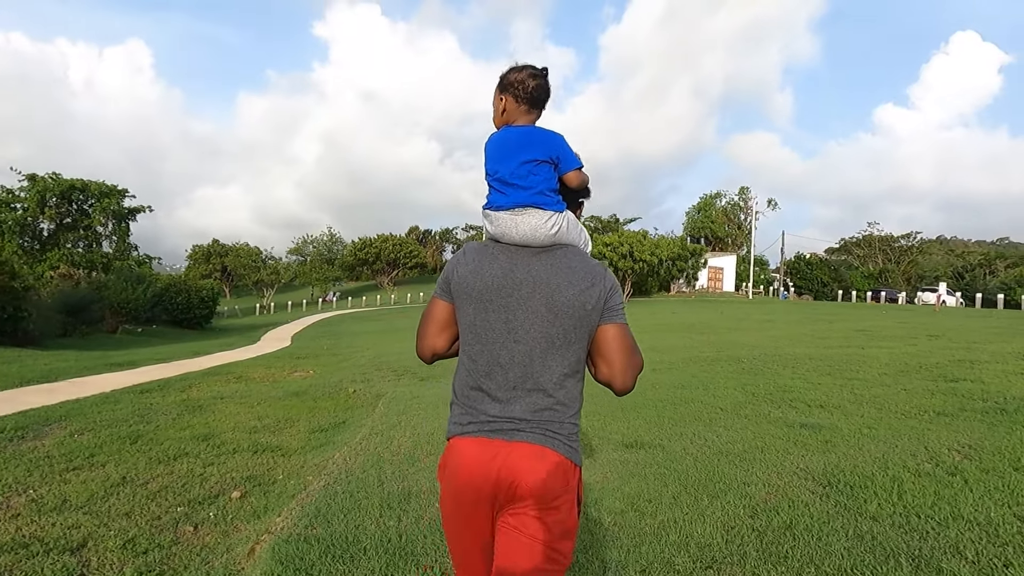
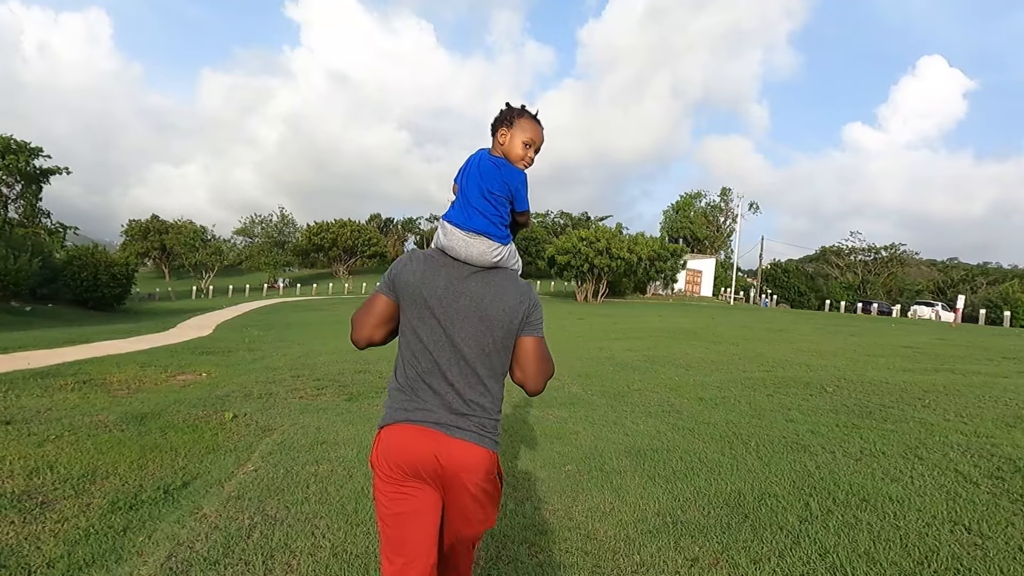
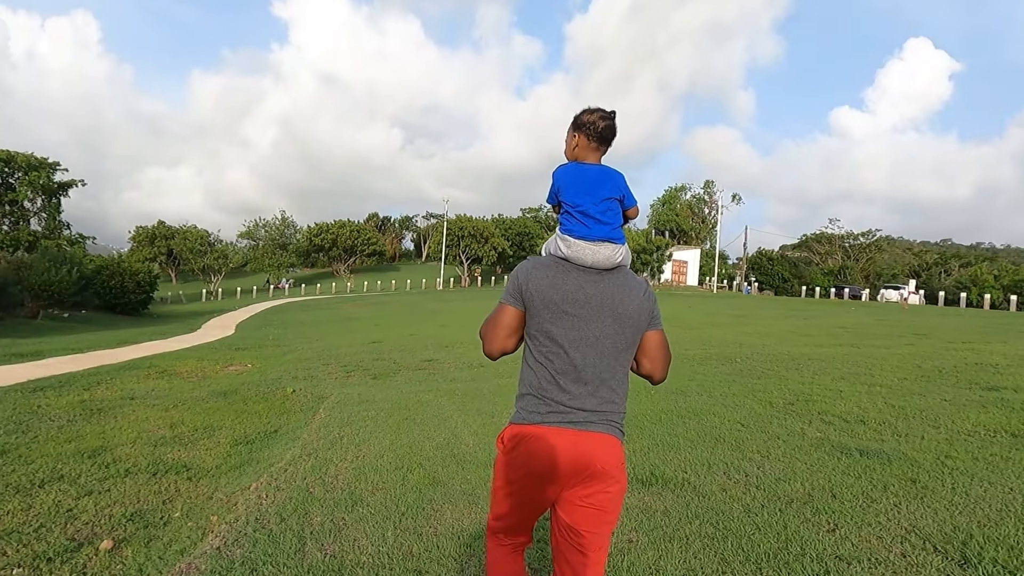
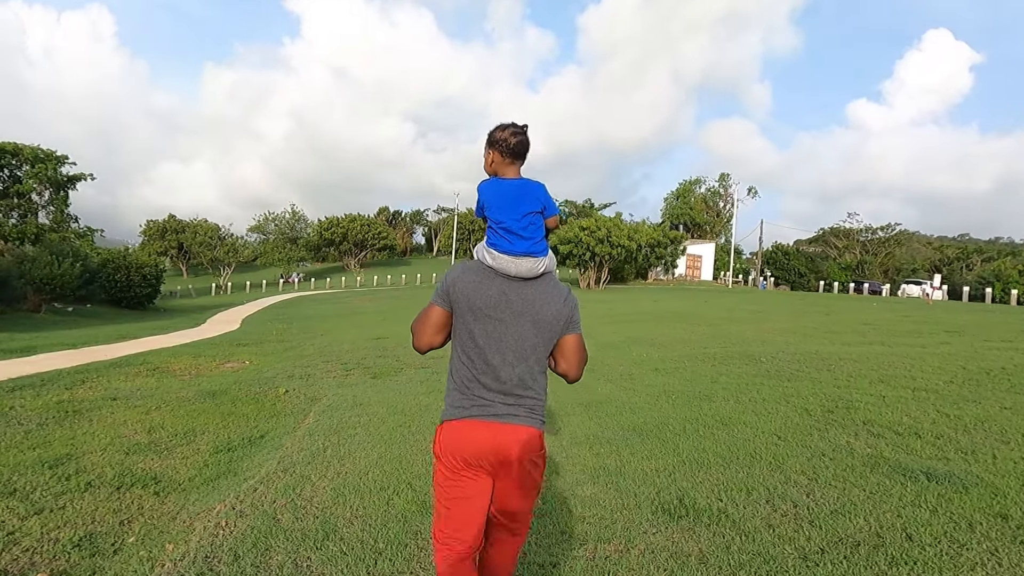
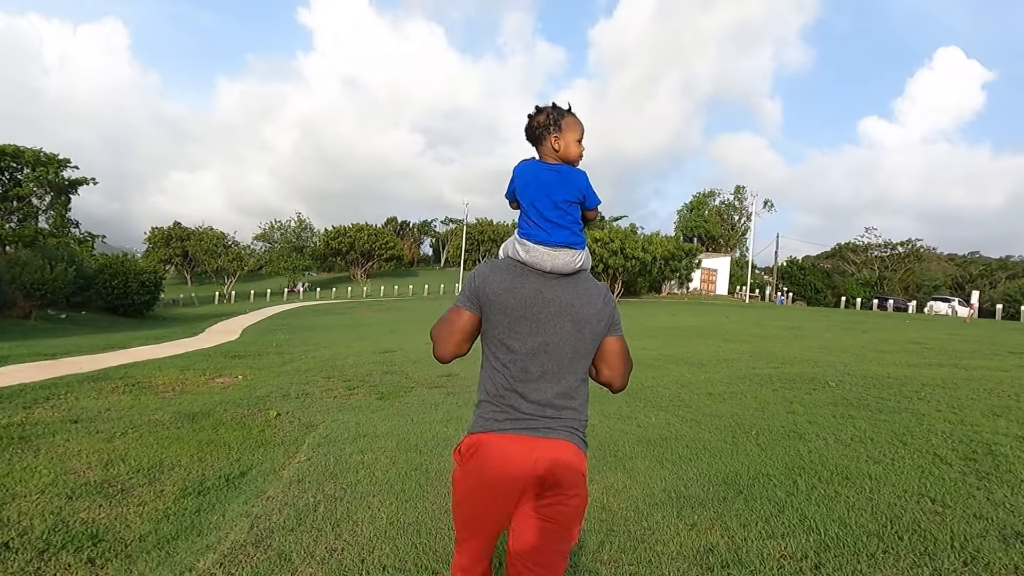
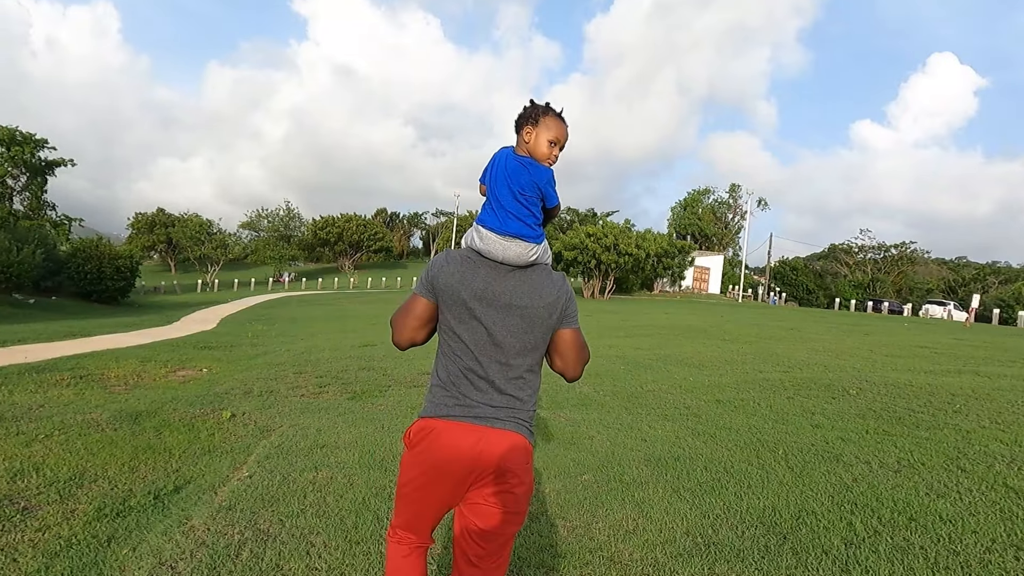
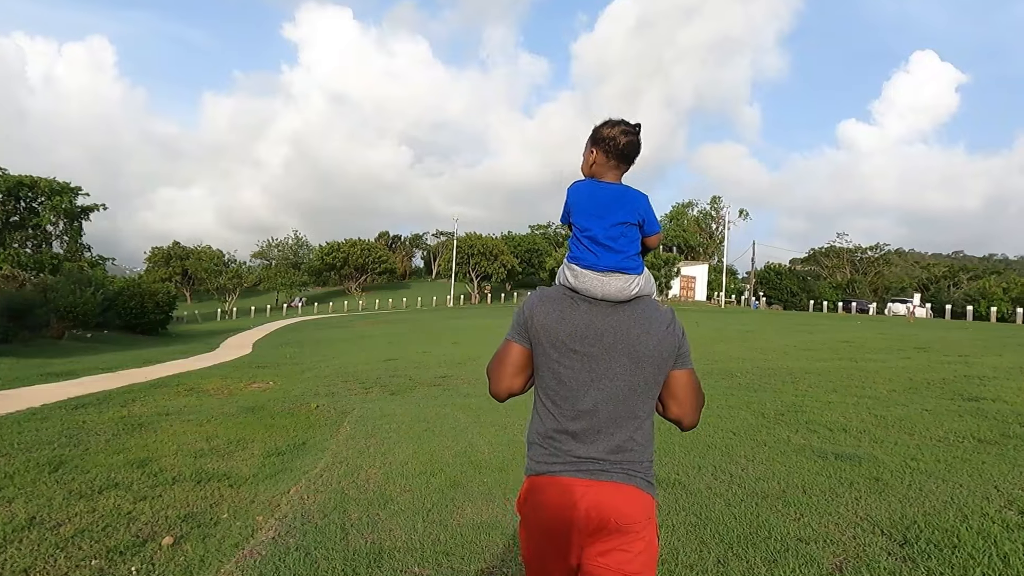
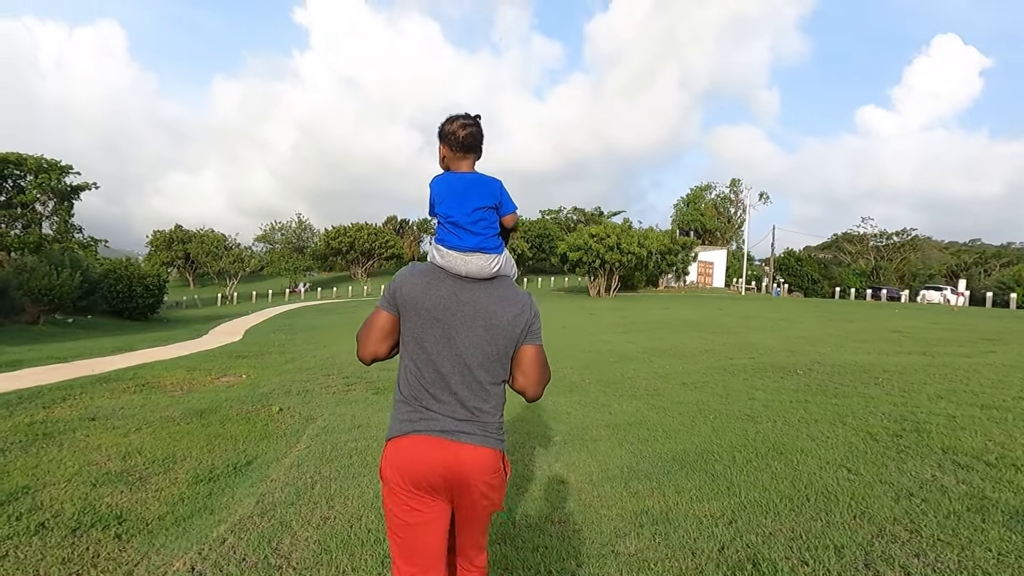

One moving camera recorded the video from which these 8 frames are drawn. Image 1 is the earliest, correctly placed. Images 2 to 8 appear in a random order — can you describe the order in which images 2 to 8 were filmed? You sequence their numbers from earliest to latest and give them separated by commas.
7, 3, 4, 8, 5, 2, 6
